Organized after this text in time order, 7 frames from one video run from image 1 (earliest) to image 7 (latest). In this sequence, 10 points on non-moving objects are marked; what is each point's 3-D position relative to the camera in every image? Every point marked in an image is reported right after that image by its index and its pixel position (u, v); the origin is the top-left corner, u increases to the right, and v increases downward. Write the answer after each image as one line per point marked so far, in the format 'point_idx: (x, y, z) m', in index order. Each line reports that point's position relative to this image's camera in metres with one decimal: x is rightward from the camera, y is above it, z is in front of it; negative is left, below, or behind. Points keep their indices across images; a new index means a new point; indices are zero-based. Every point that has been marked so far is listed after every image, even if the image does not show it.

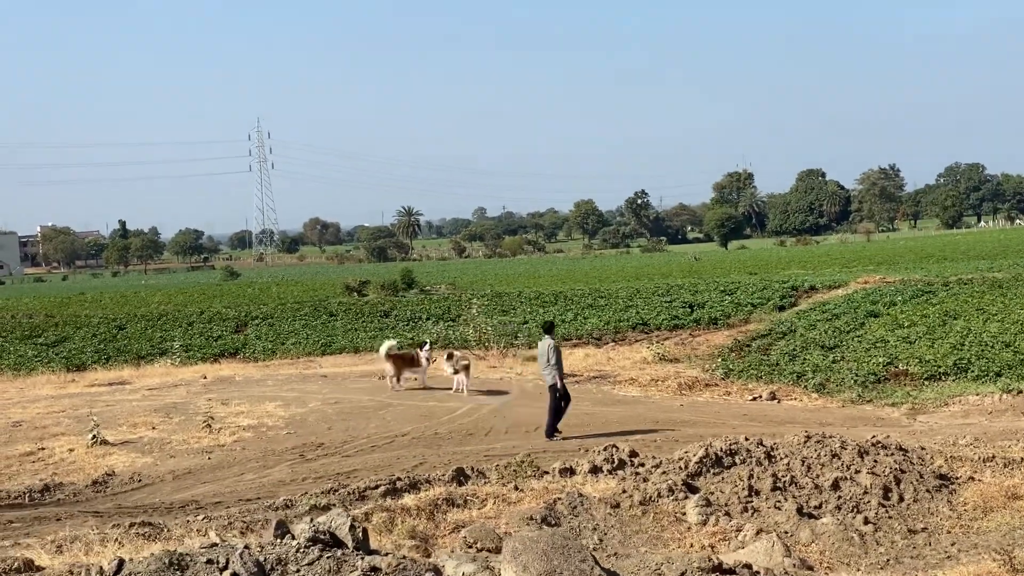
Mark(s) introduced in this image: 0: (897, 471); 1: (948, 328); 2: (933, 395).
0: (+2.3, -1.1, +9.3) m
1: (+4.8, -0.4, +17.1) m
2: (+3.5, -0.9, +12.9) m
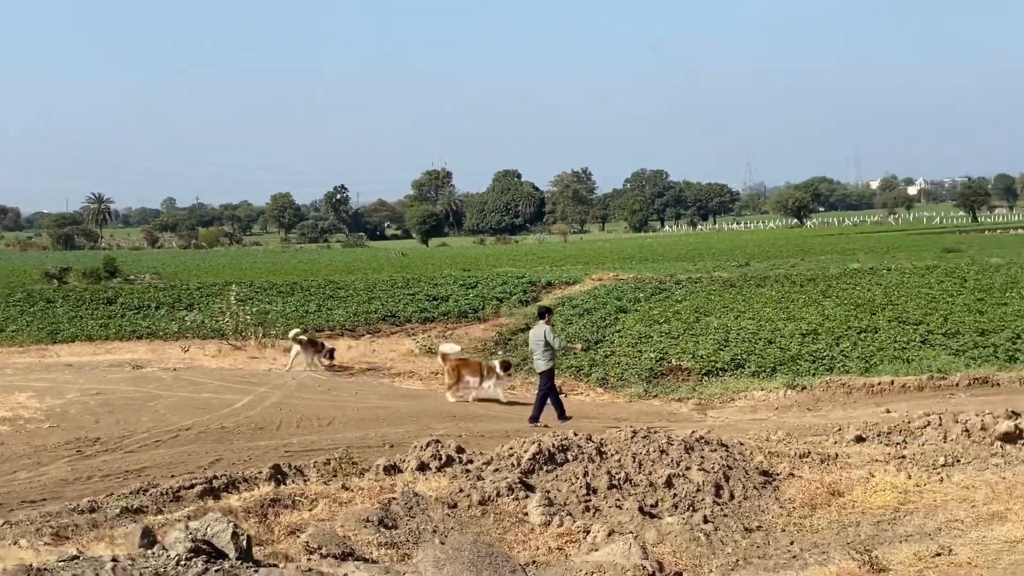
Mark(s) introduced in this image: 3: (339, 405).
0: (+1.2, -1.0, +9.0) m
1: (+2.1, -0.4, +17.2) m
2: (+1.7, -0.8, +12.8) m
3: (-1.2, -0.8, +11.2) m
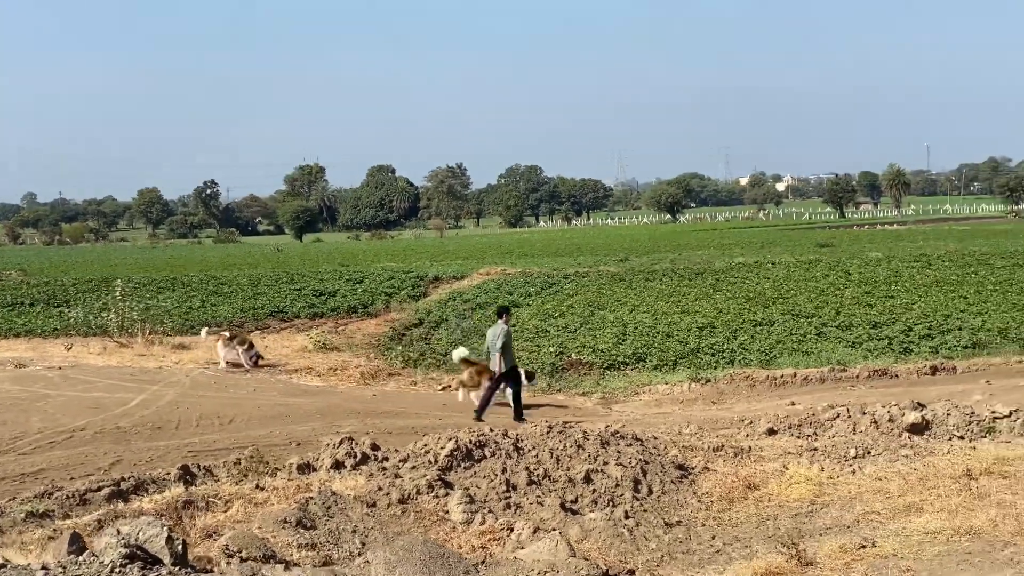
0: (+0.7, -1.0, +8.9) m
1: (+1.0, -0.3, +17.1) m
2: (+0.9, -0.8, +12.7) m
3: (-1.9, -0.8, +10.9) m
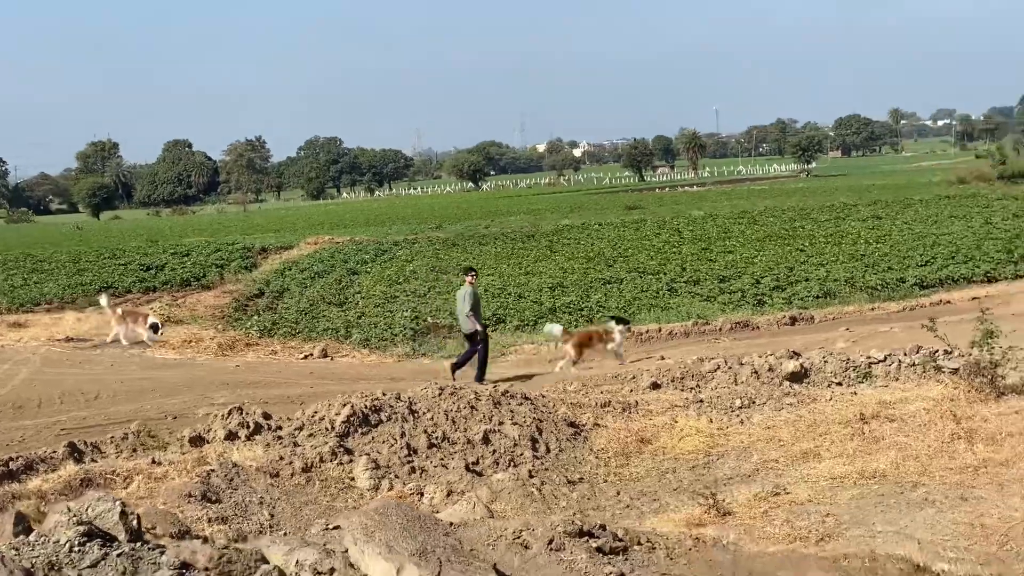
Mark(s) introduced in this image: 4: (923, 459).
0: (+0.1, -0.7, +8.8) m
1: (-0.7, +0.1, +16.9) m
2: (-0.2, -0.5, +12.5) m
3: (-2.7, -0.6, +10.4) m
4: (+2.1, -0.9, +8.0) m
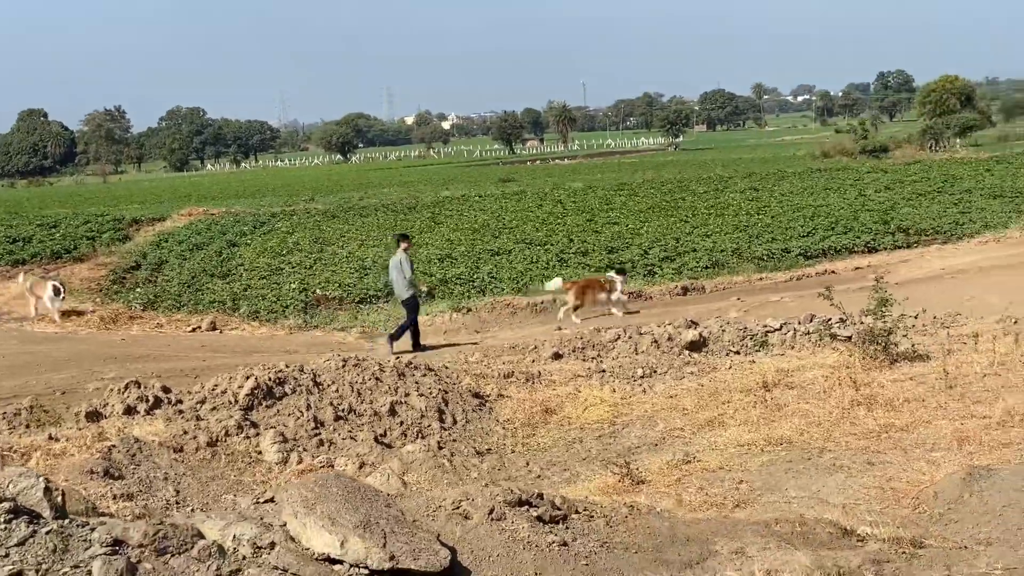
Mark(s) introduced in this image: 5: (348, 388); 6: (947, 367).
0: (-0.4, -0.6, +8.7) m
1: (-1.9, +0.4, +16.7) m
2: (-1.1, -0.2, +12.4) m
3: (-3.4, -0.4, +10.1) m
4: (+1.6, -0.7, +8.1) m
5: (-0.9, -0.5, +8.3) m
6: (+2.6, -0.5, +9.3) m
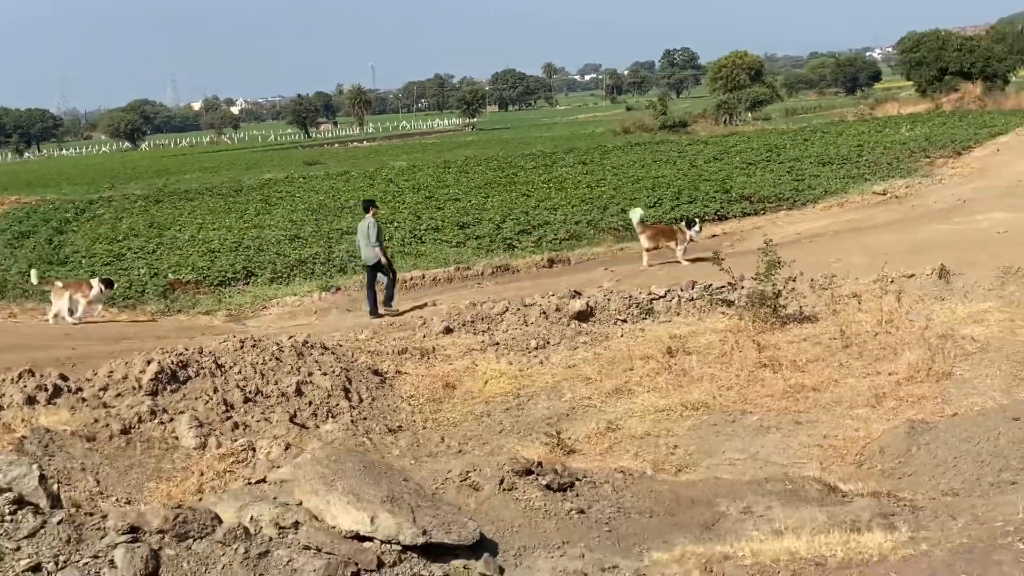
0: (-0.9, -0.4, +8.4) m
1: (-3.5, +0.5, +16.2) m
2: (-2.1, -0.1, +12.0) m
3: (-4.1, -0.4, +9.4) m
4: (+1.2, -0.5, +8.1) m
5: (-1.3, -0.4, +8.0) m
6: (+2.0, -0.2, +9.4) m
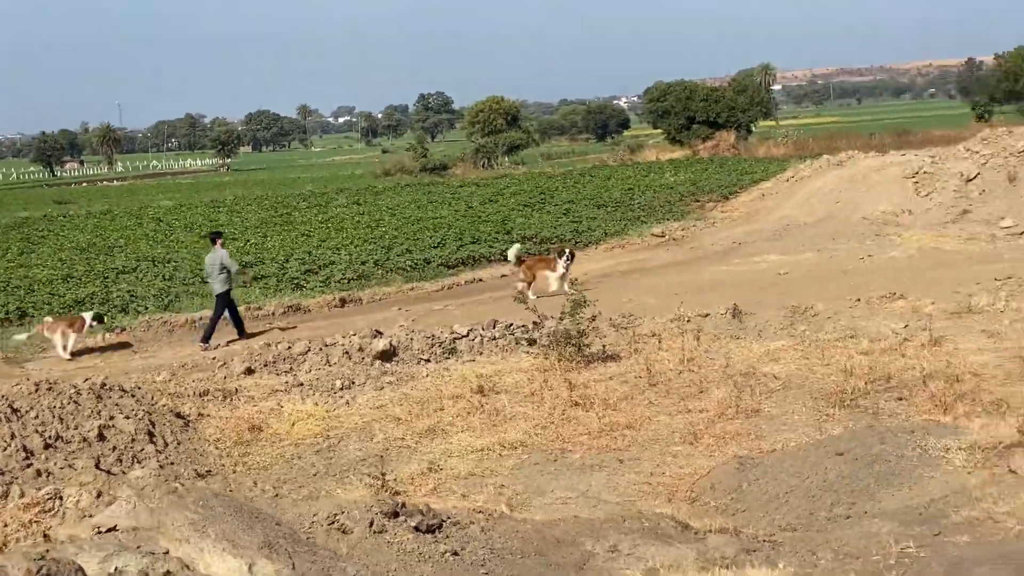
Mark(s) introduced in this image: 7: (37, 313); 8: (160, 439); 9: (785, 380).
0: (-1.9, -0.6, +8.1) m
1: (-5.6, +0.1, +15.4) m
2: (-3.6, -0.4, +11.5) m
3: (-5.2, -0.6, +8.6) m
4: (+0.2, -0.7, +8.1) m
5: (-2.2, -0.6, +7.6) m
6: (+0.8, -0.5, +9.5) m
7: (-3.8, -0.2, +12.6) m
8: (-1.8, -0.7, +7.8) m
9: (+1.6, -0.5, +9.0) m
